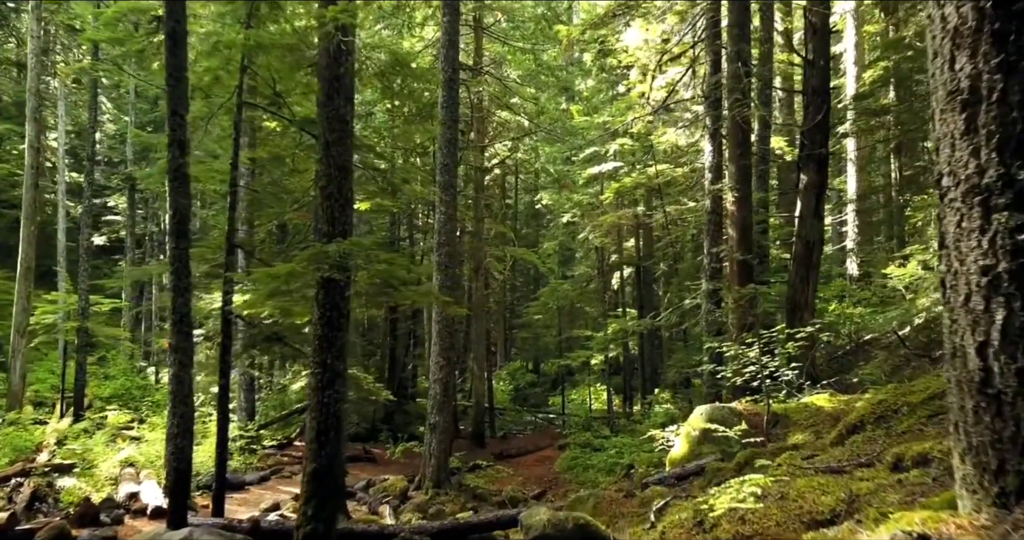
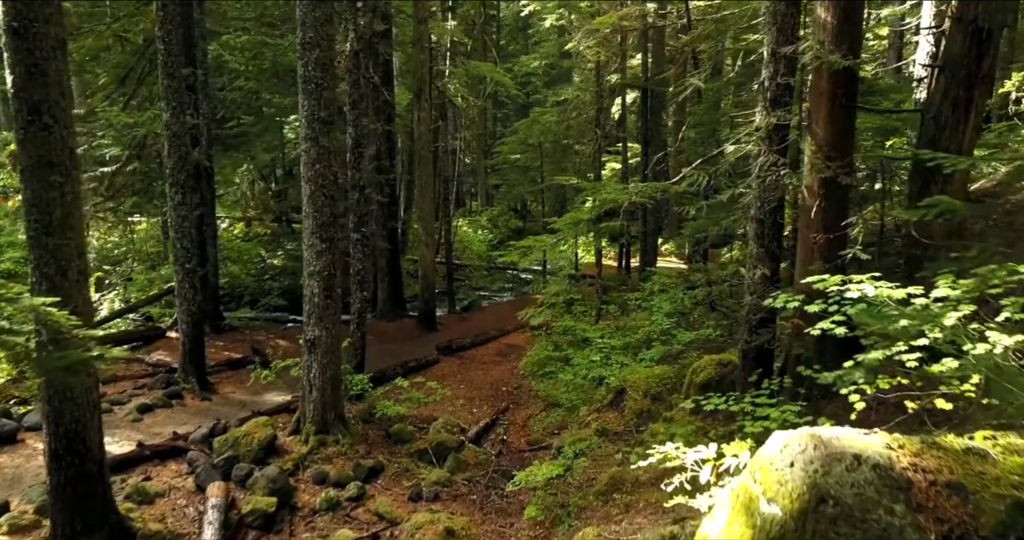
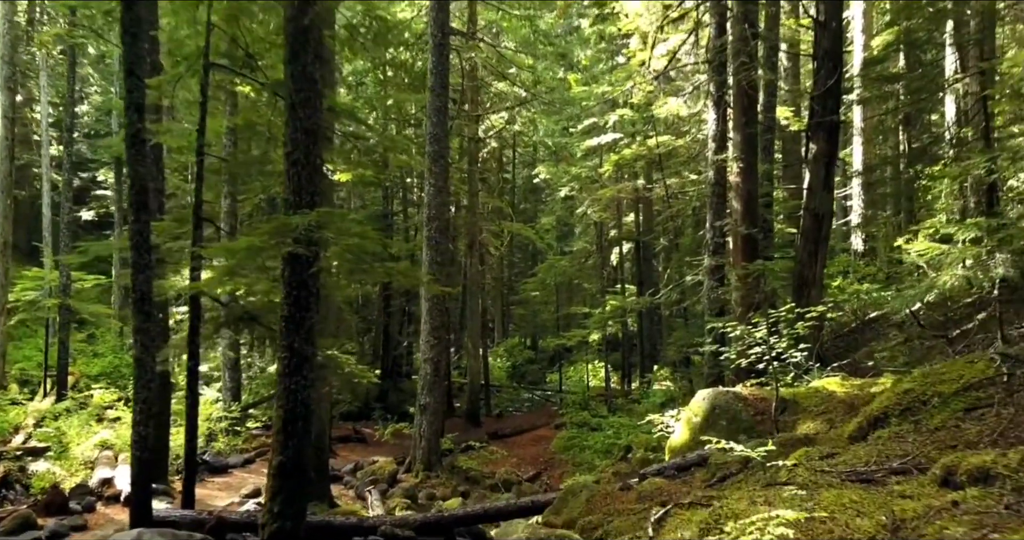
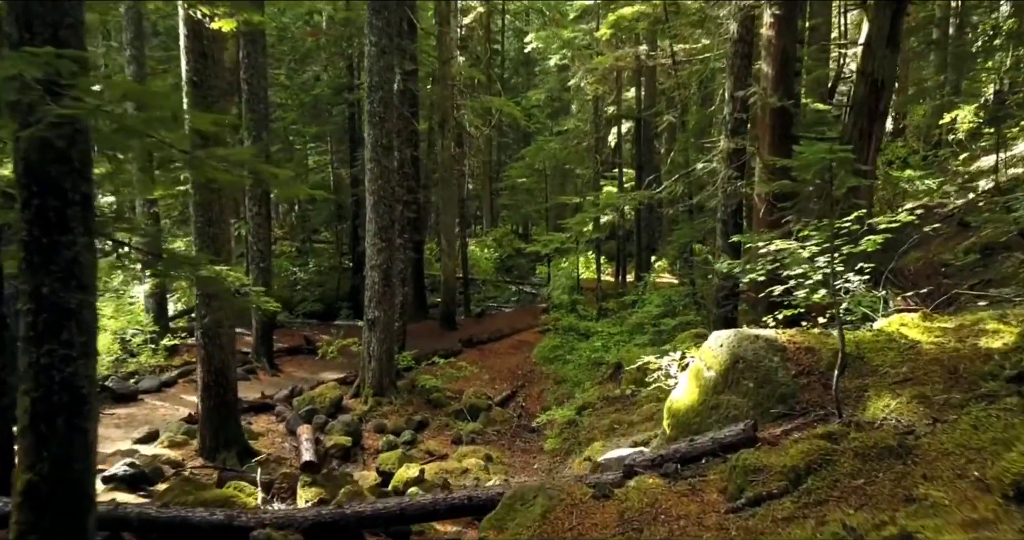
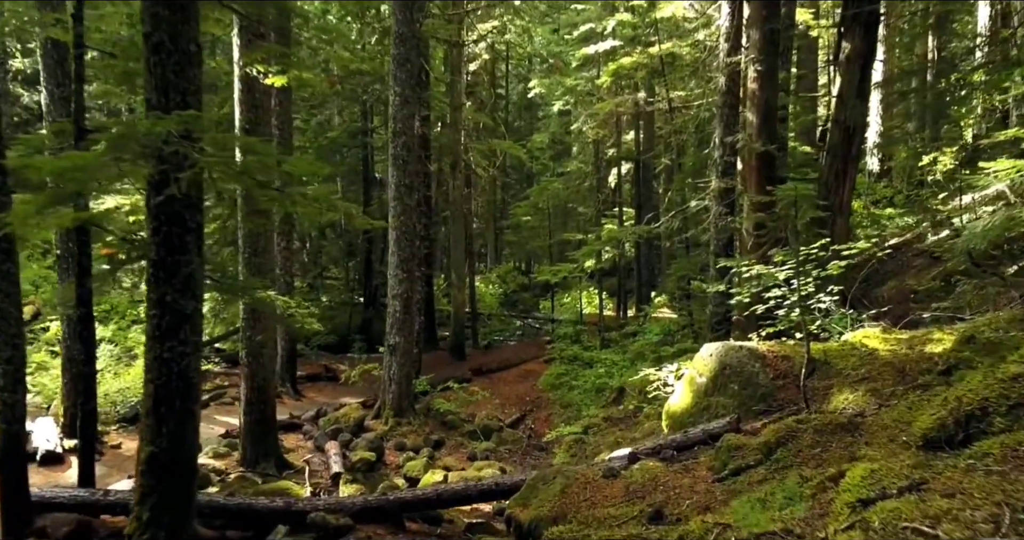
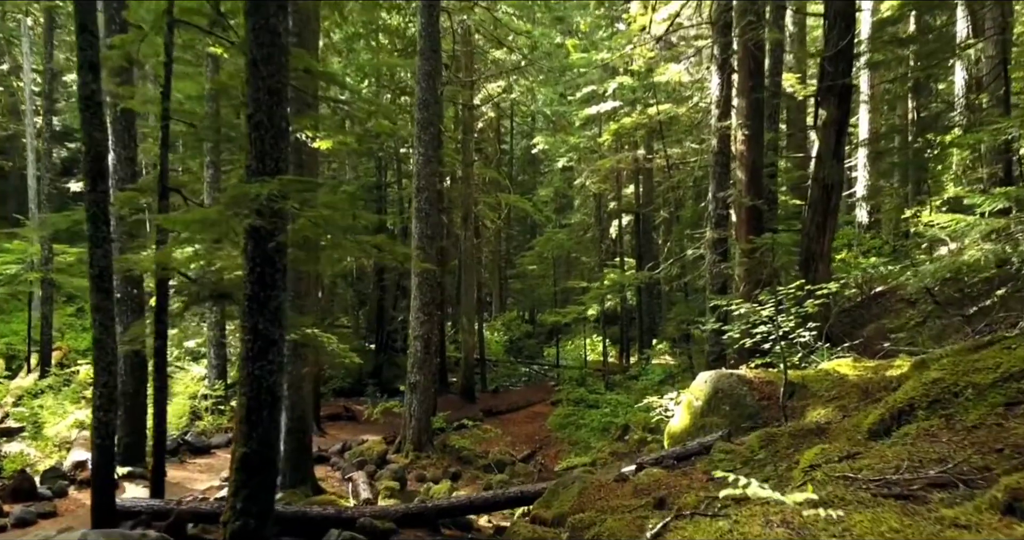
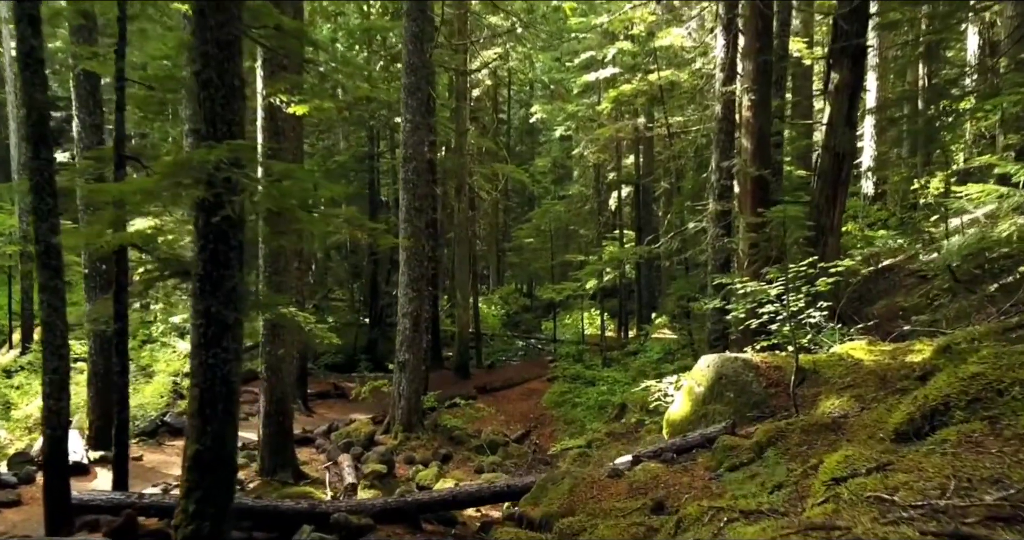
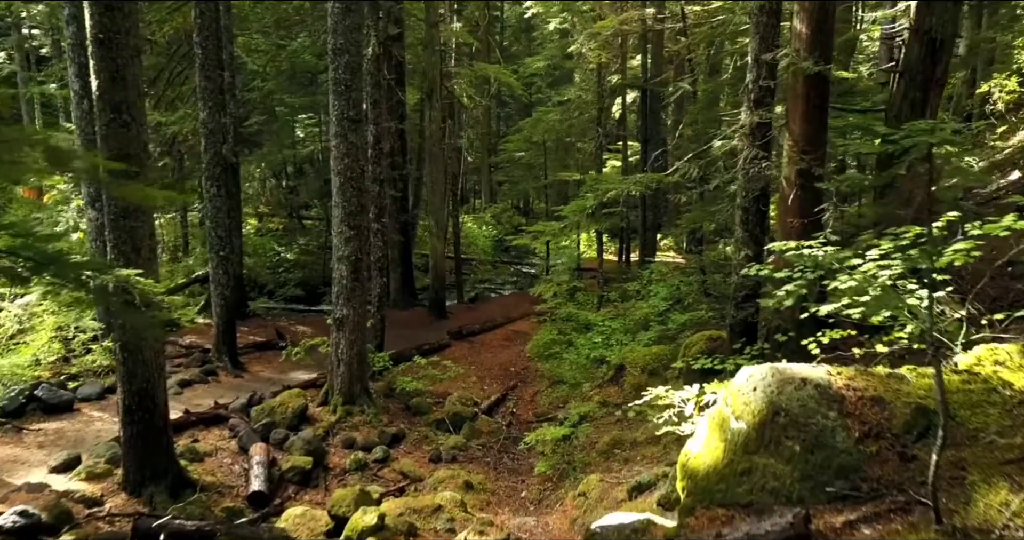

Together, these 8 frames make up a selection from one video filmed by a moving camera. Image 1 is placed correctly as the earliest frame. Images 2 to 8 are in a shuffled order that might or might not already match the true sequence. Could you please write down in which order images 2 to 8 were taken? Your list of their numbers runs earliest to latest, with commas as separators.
3, 6, 7, 5, 4, 8, 2
